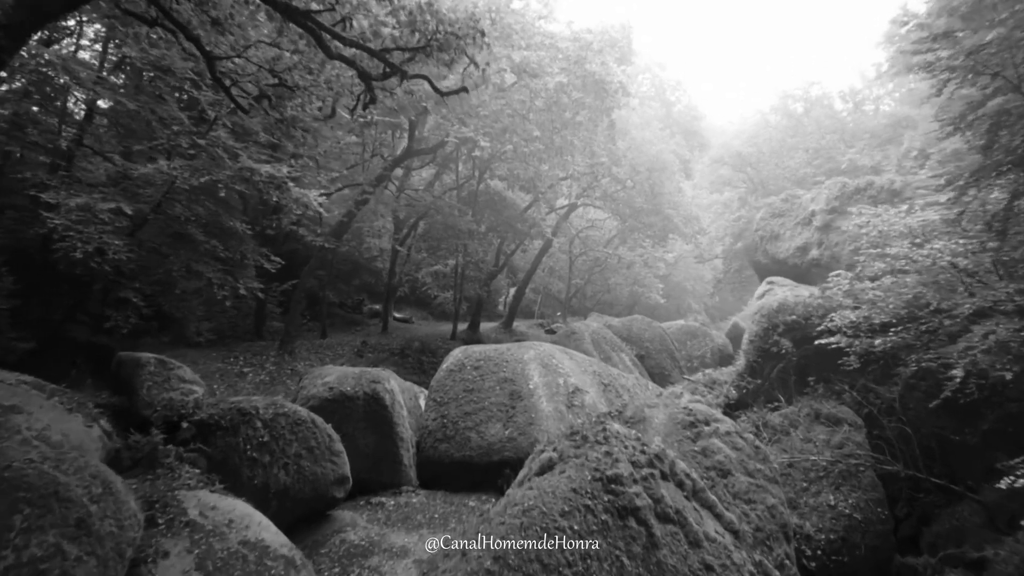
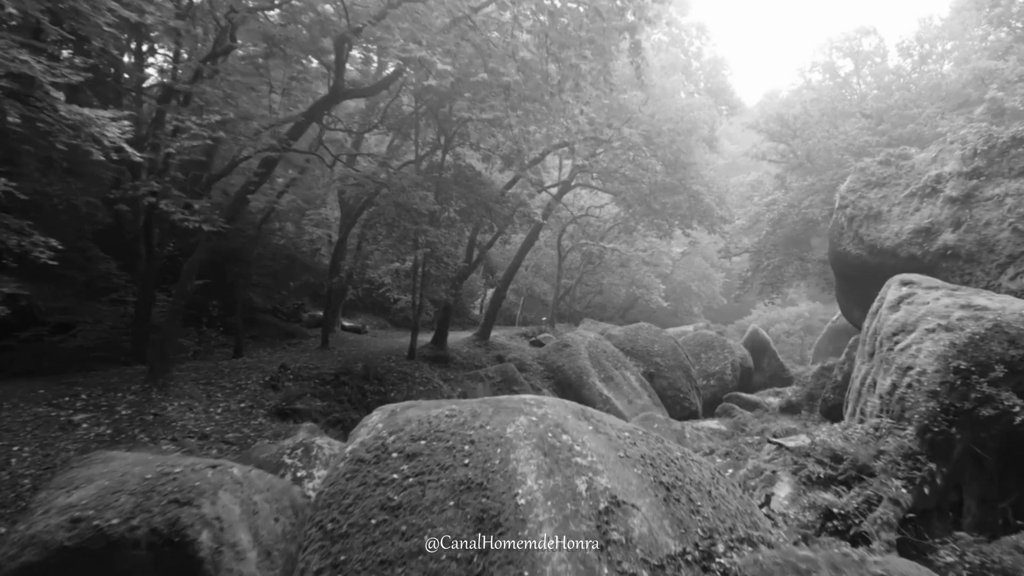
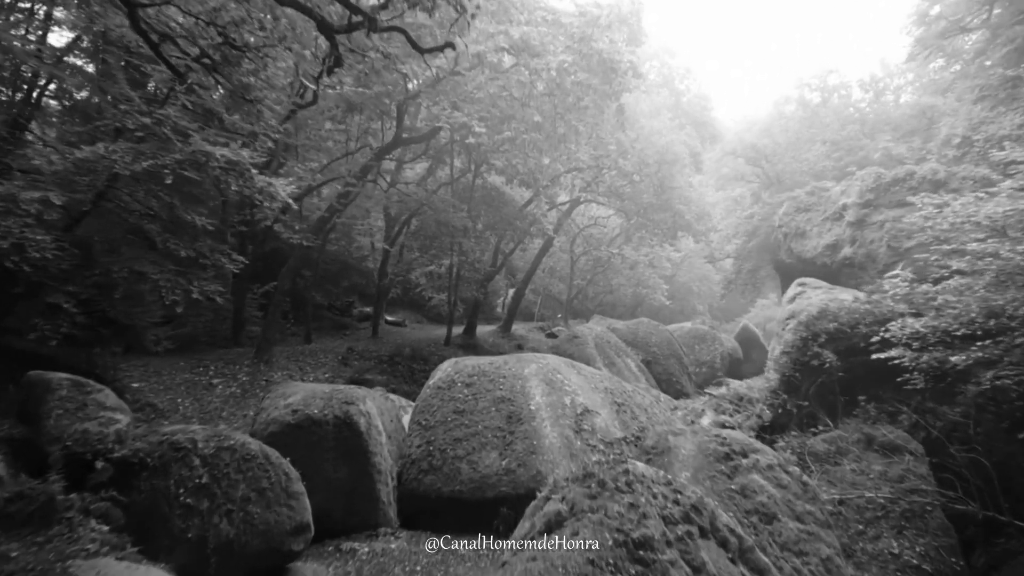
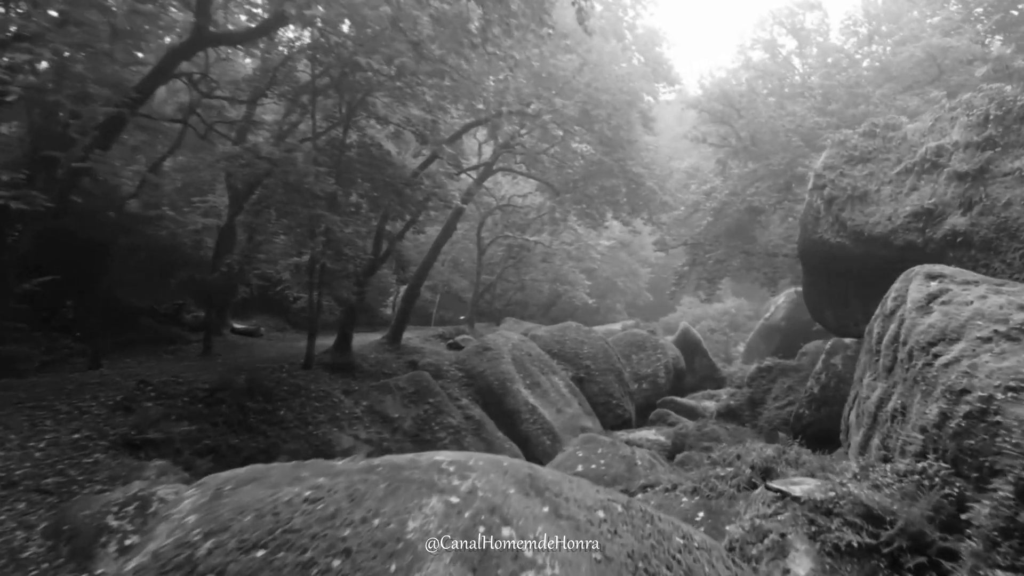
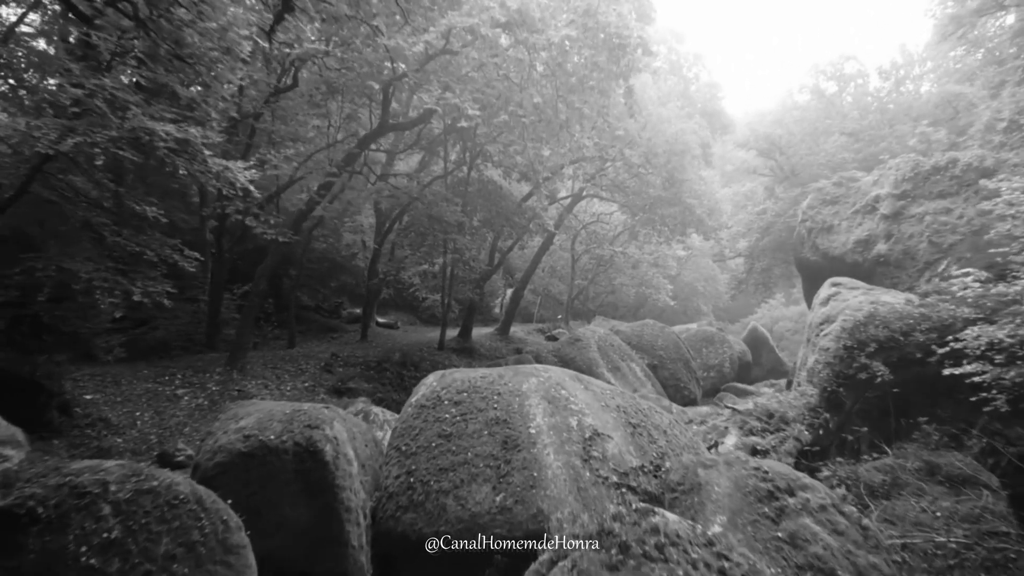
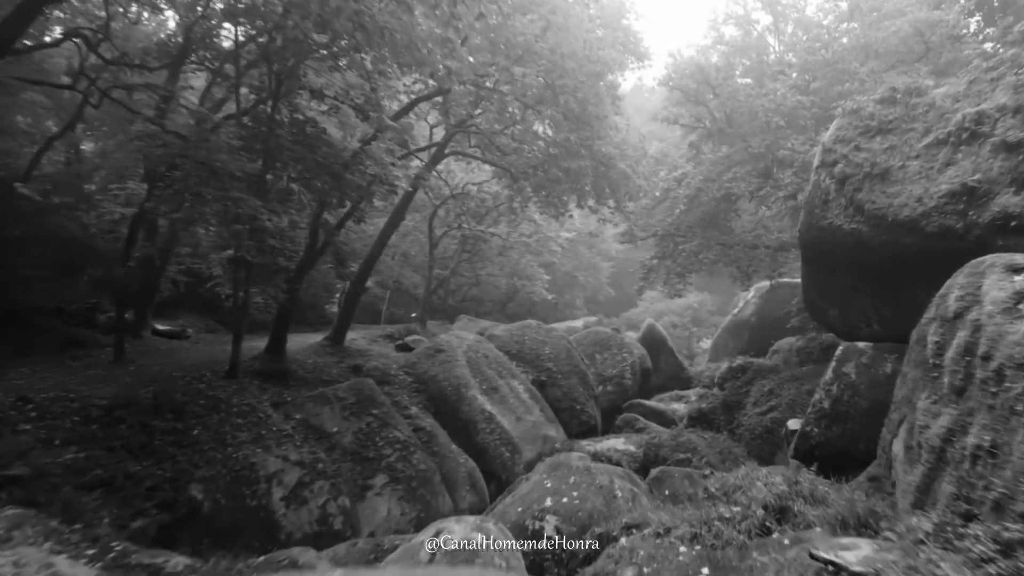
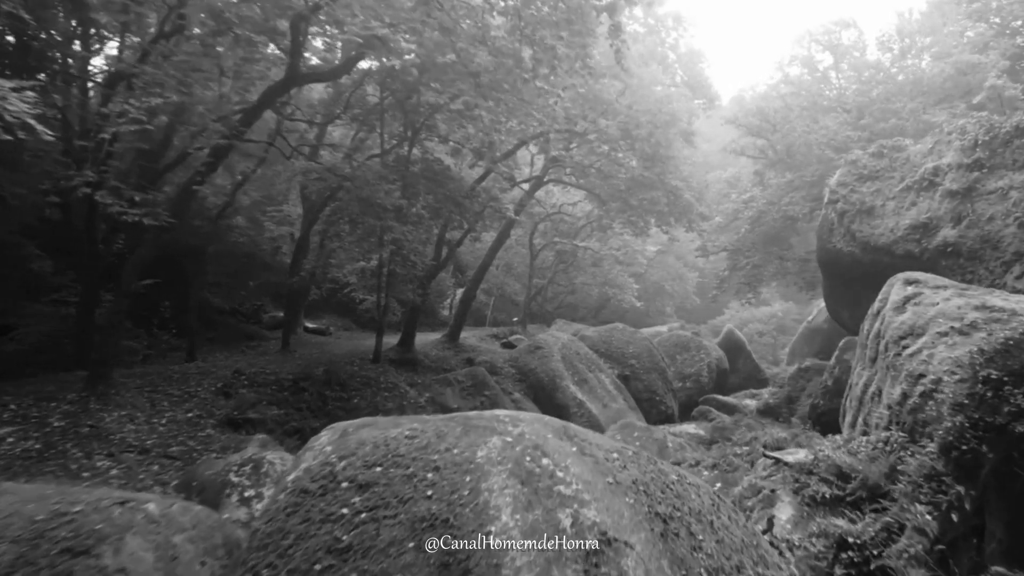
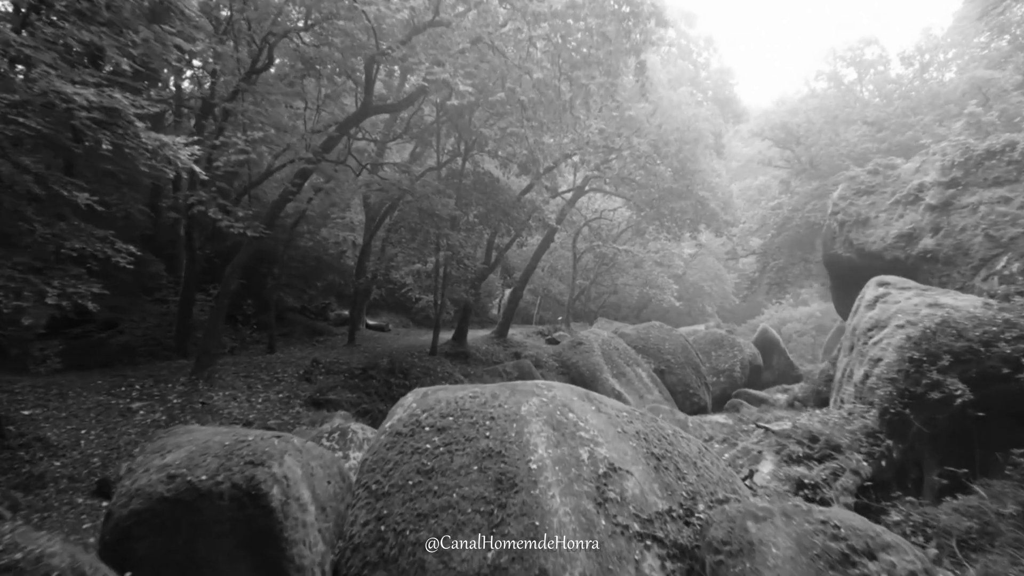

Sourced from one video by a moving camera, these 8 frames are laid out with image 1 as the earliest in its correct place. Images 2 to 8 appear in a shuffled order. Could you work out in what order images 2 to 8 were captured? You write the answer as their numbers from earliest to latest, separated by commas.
3, 5, 8, 2, 7, 4, 6
